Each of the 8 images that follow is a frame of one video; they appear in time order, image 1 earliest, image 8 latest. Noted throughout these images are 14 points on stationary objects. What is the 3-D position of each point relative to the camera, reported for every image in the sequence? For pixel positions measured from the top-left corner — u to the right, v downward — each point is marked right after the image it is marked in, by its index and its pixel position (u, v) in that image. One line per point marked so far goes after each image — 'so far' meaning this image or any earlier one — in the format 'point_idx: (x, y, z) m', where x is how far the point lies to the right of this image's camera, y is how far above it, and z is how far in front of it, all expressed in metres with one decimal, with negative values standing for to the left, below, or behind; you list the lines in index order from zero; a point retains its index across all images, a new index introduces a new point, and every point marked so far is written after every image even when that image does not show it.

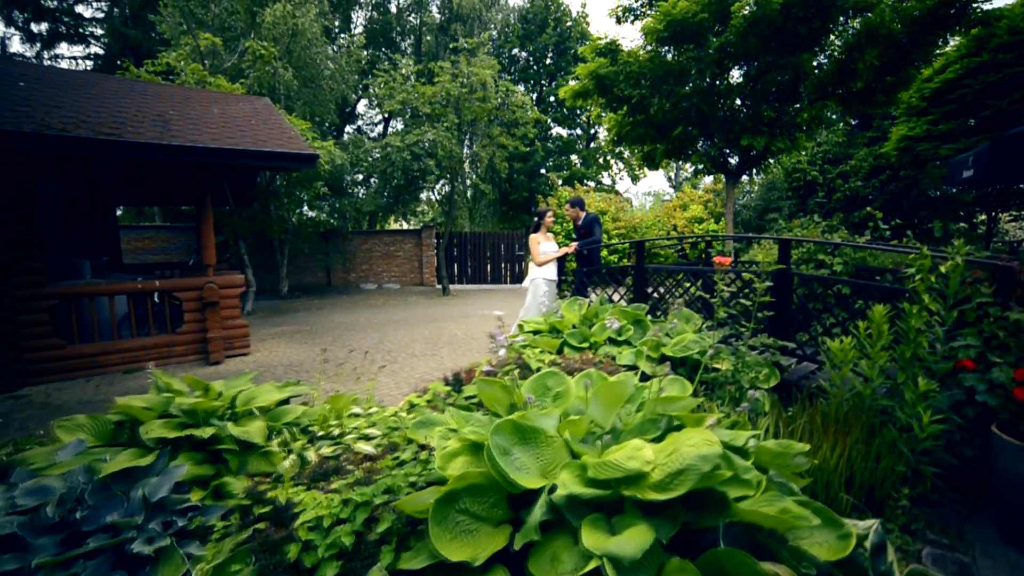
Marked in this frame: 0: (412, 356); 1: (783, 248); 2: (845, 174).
0: (-1.7, -1.2, +6.9) m
1: (+2.7, +0.4, +4.0) m
2: (+10.1, +3.4, +12.3) m
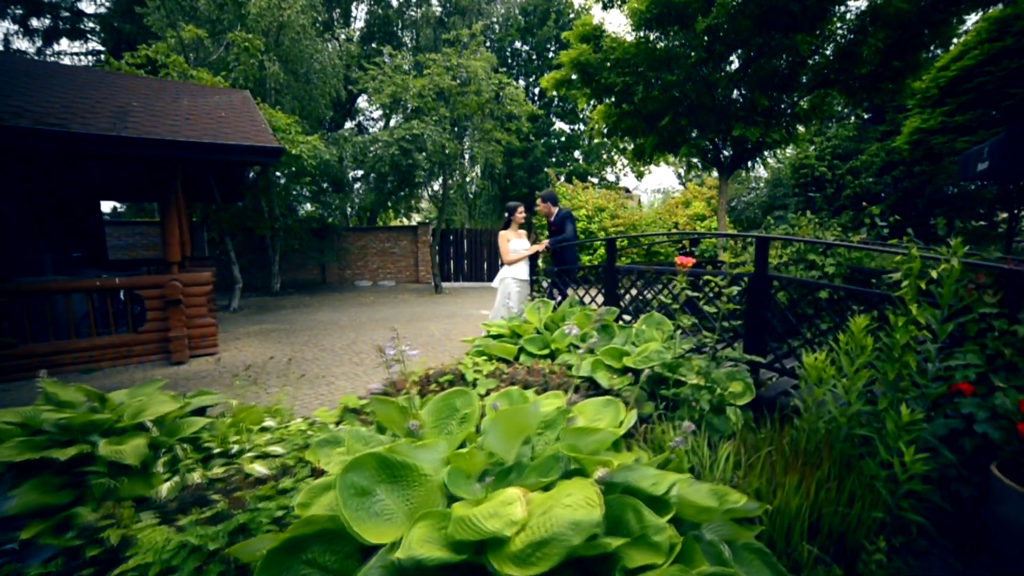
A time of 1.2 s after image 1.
0: (-2.1, -1.2, +6.5) m
1: (+2.2, +0.4, +3.5) m
2: (+9.8, +3.3, +11.6) m
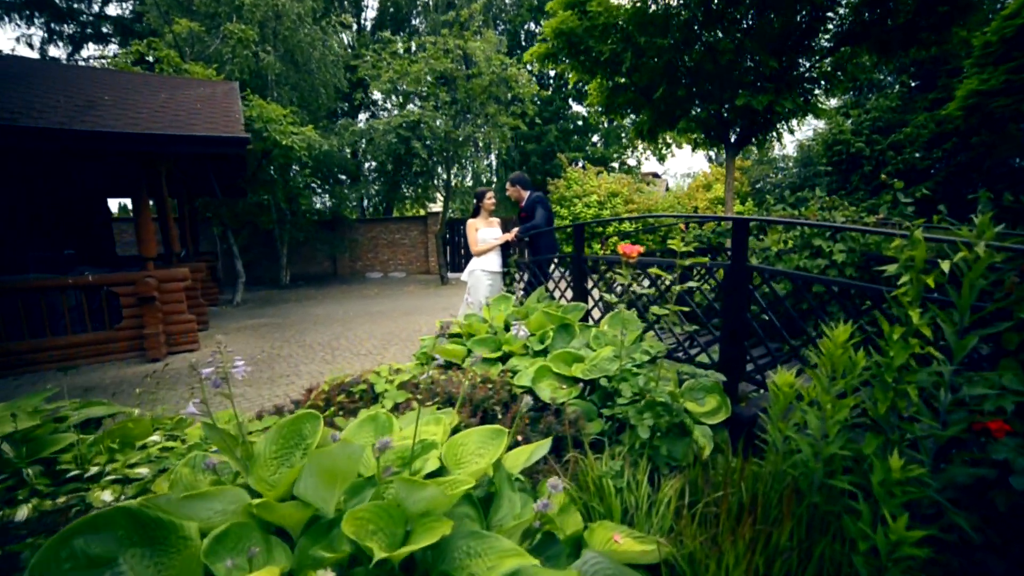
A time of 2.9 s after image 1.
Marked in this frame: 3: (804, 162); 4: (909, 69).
0: (-2.4, -1.1, +6.2) m
1: (+1.6, +0.4, +2.8) m
2: (+9.8, +3.6, +10.3) m
3: (+9.0, +3.9, +12.5) m
4: (+11.4, +6.3, +11.7) m
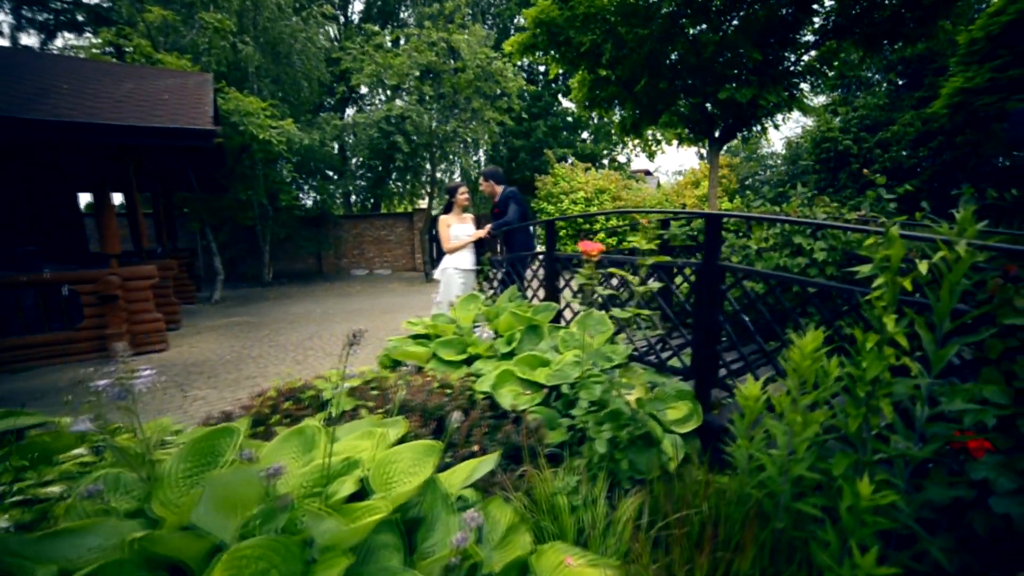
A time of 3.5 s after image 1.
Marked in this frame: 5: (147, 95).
0: (-2.8, -1.1, +6.0) m
1: (+1.3, +0.4, +2.6) m
2: (+9.4, +3.6, +10.2) m
3: (+8.5, +3.9, +12.4) m
4: (+11.0, +6.3, +11.7) m
5: (-6.2, +3.3, +6.9) m
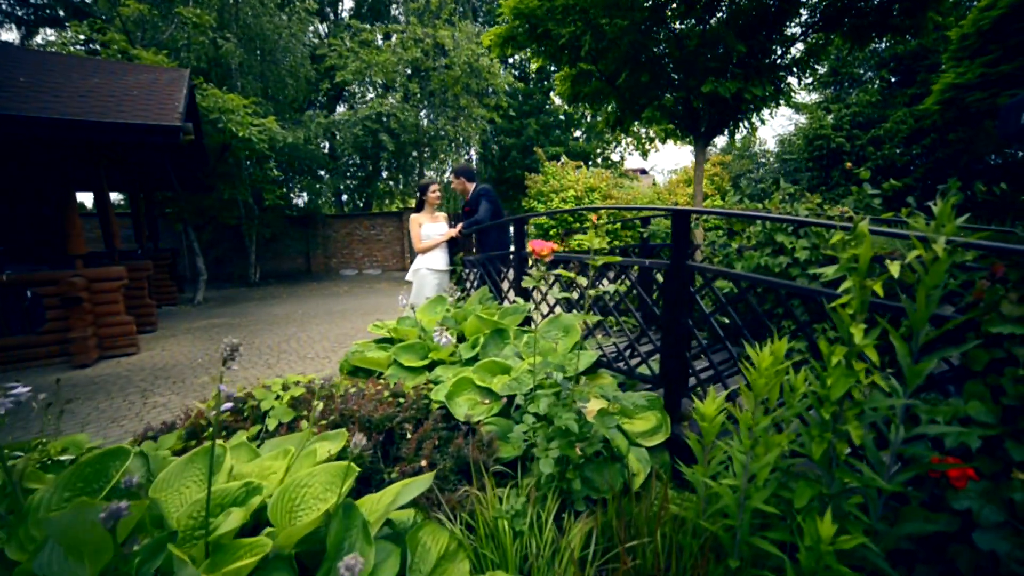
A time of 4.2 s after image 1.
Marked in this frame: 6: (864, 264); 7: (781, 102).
0: (-3.1, -1.1, +5.8) m
1: (+1.0, +0.4, +2.4) m
2: (+9.0, +3.7, +10.0) m
3: (+8.2, +4.0, +12.2) m
4: (+10.7, +6.4, +11.5) m
5: (-6.5, +3.3, +6.7) m
6: (+1.1, +0.1, +1.2) m
7: (+4.5, +3.1, +6.8) m
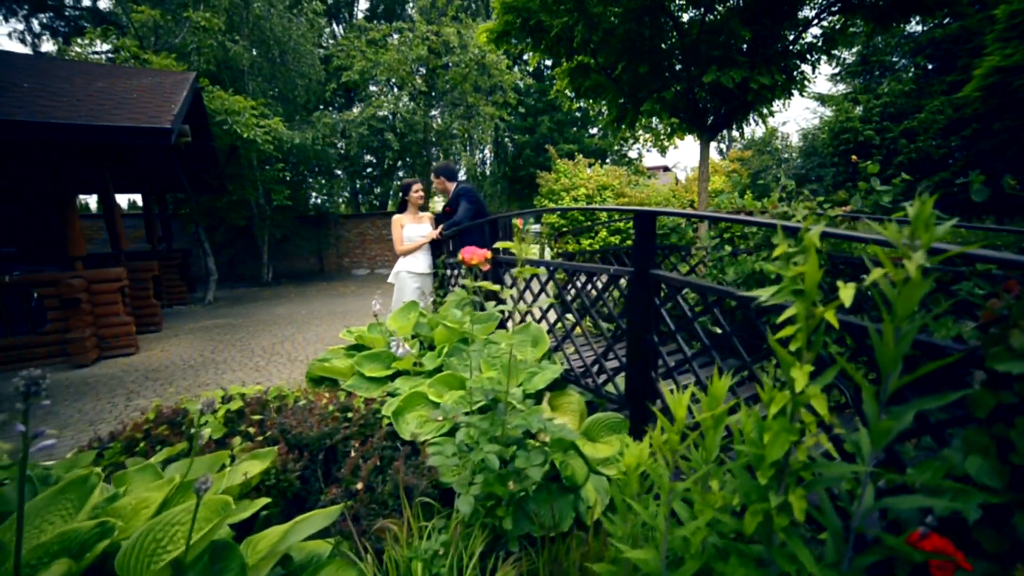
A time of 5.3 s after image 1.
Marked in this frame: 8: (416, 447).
0: (-3.2, -1.1, +5.7) m
1: (+0.7, +0.3, +2.2) m
2: (+9.1, +3.6, +9.3) m
3: (+8.4, +3.9, +11.5) m
4: (+10.9, +6.3, +10.7) m
5: (-6.6, +3.2, +6.7) m
6: (+0.7, 0.0, +0.9) m
7: (+4.4, +3.1, +6.3) m
8: (-0.6, -0.9, +2.3) m
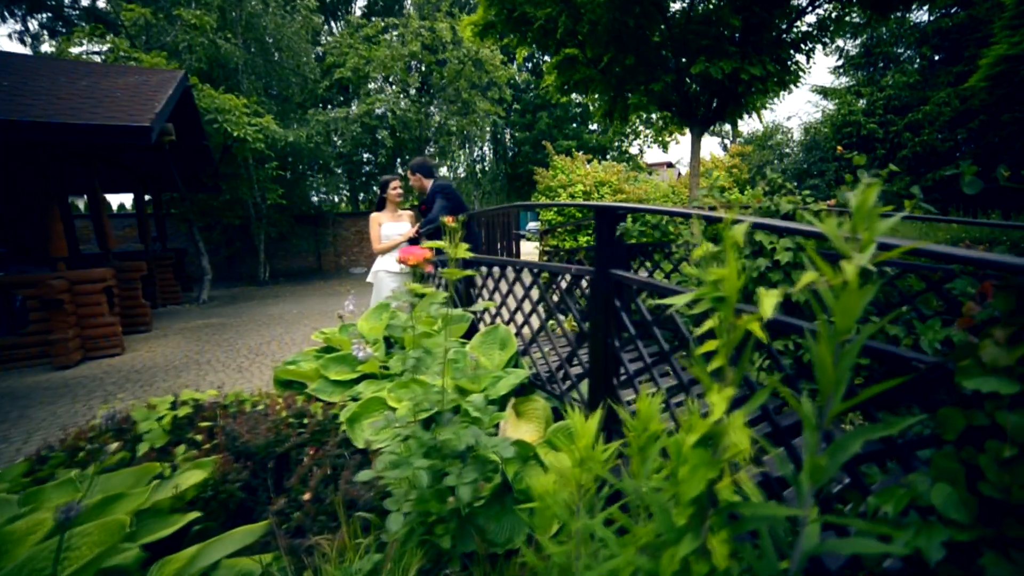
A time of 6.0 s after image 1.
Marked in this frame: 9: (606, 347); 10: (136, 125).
0: (-3.4, -1.1, +5.6) m
1: (+0.5, +0.3, +2.0) m
2: (+9.0, +3.6, +9.1) m
3: (+8.3, +4.0, +11.3) m
4: (+10.7, +6.4, +10.4) m
5: (-6.8, +3.2, +6.7) m
6: (+0.4, 0.0, +0.8) m
7: (+4.2, +3.1, +6.1) m
8: (-0.8, -1.0, +2.2) m
9: (+0.5, -0.3, +2.1) m
10: (-5.0, +2.2, +5.4) m
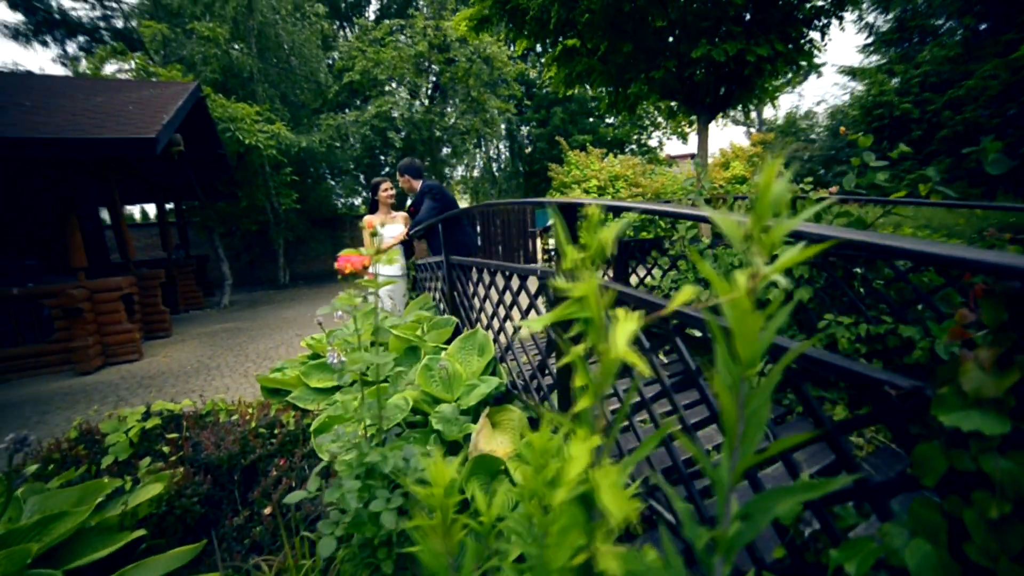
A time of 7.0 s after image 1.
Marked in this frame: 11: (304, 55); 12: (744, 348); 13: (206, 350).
0: (-3.4, -1.2, +5.6) m
1: (+0.3, +0.3, +1.8) m
2: (+9.1, +3.8, +8.4) m
3: (+8.5, +4.1, +10.6) m
4: (+10.8, +6.6, +9.6) m
5: (-6.8, +3.1, +6.9) m
6: (+0.2, 0.0, +0.6) m
7: (+4.2, +3.2, +5.7) m
8: (-1.0, -1.0, +2.1) m
9: (+0.3, -0.3, +1.9) m
10: (-5.0, +2.1, +5.6) m
11: (-6.5, +7.3, +12.7) m
12: (+0.3, -0.1, +0.6) m
13: (-5.4, -1.1, +7.1) m
